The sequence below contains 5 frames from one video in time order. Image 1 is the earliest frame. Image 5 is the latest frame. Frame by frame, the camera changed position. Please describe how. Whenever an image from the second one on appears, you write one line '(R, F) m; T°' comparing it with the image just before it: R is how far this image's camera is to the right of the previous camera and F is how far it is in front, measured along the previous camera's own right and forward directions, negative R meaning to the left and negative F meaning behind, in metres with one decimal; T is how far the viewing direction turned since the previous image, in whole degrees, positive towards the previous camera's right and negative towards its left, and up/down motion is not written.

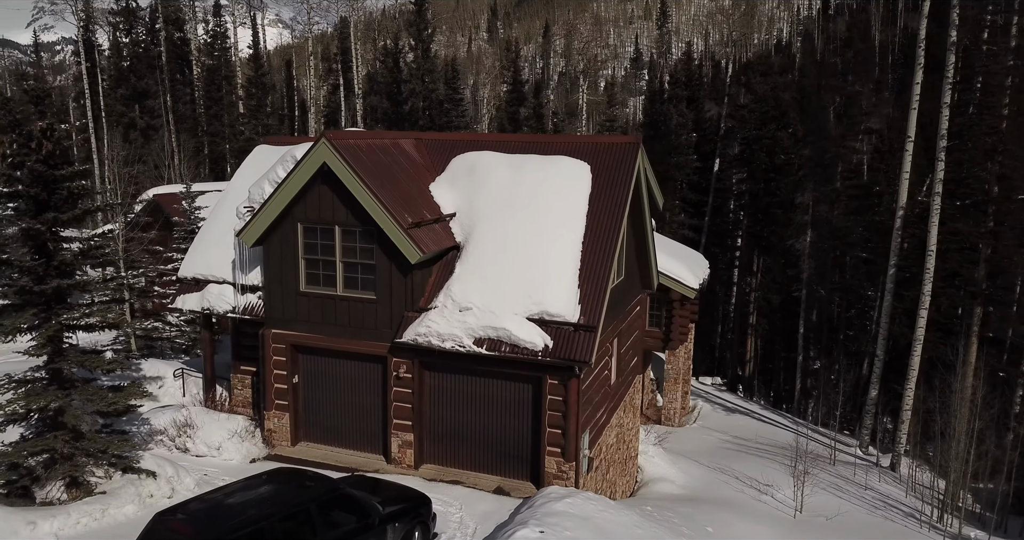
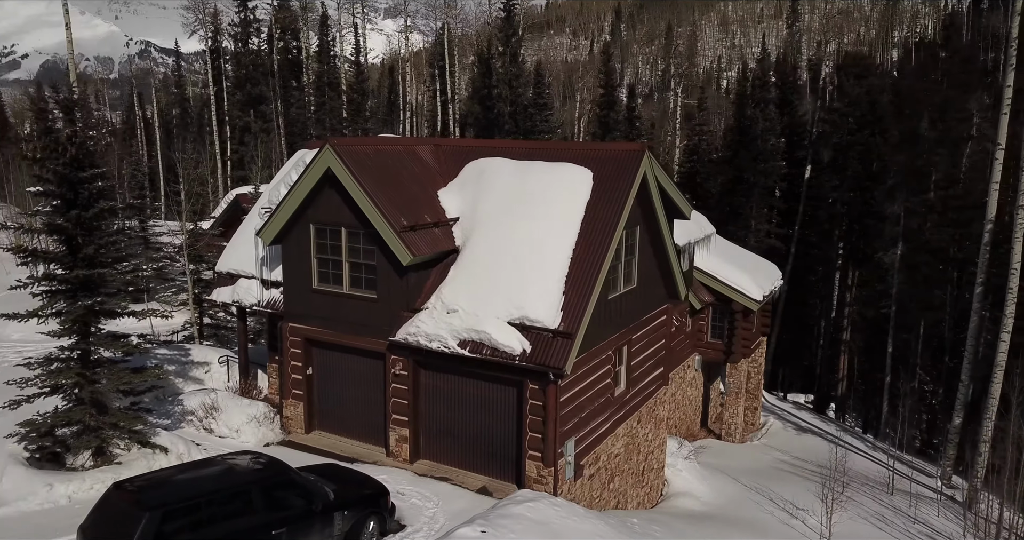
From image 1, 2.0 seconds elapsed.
(+2.1, 0.0) m; -9°
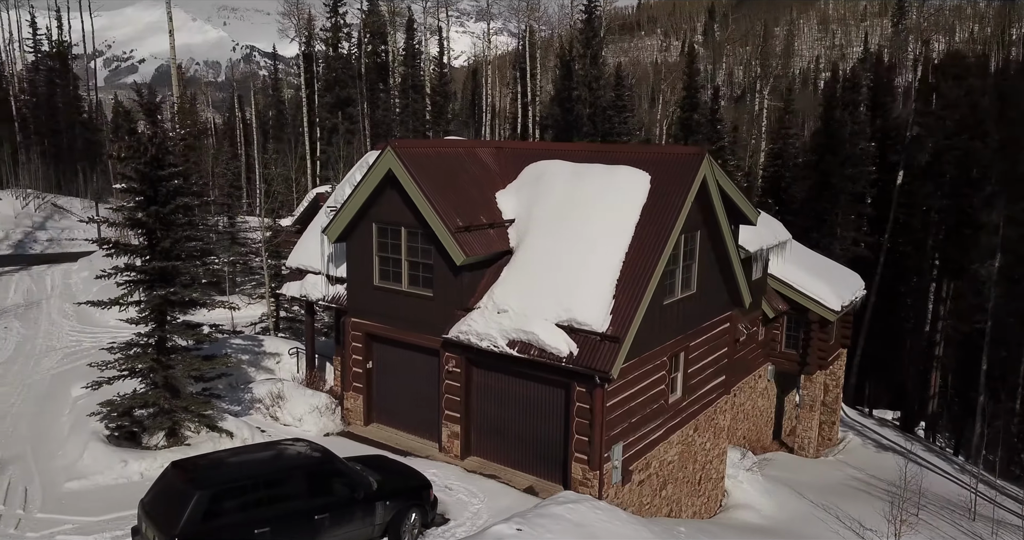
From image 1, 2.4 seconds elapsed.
(+0.5, -0.1) m; -6°
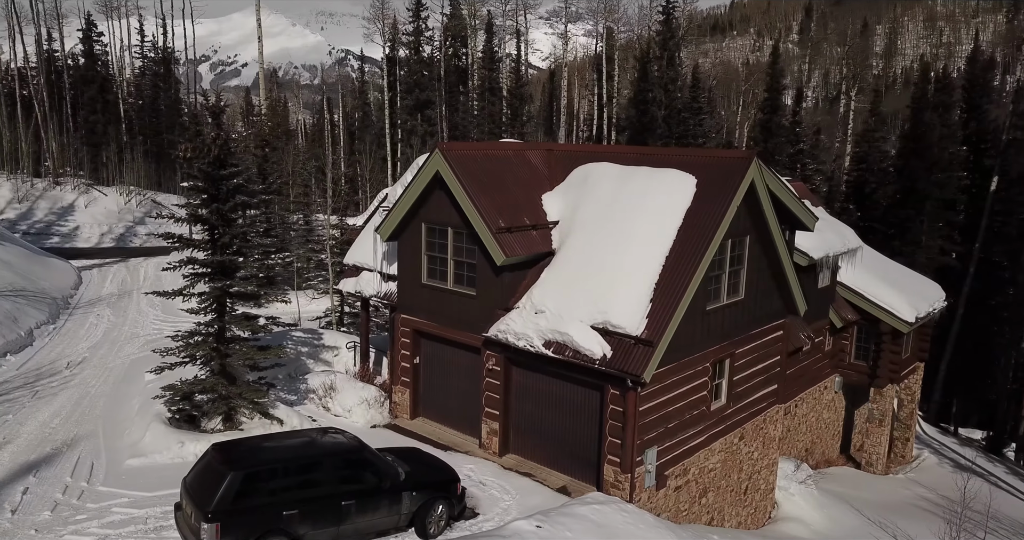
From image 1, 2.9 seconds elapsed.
(+0.7, -0.1) m; -6°
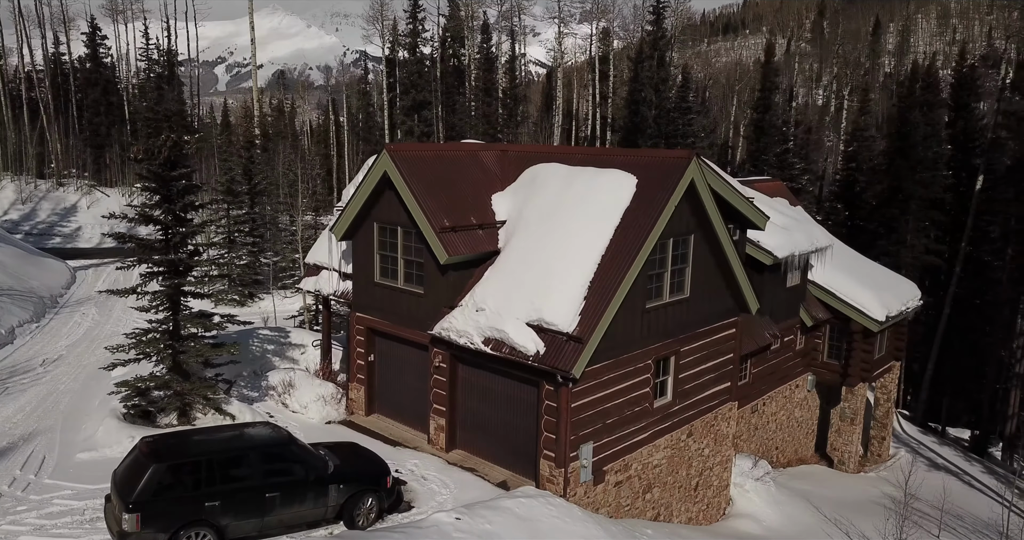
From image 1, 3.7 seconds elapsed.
(+1.2, -0.2) m; -1°
